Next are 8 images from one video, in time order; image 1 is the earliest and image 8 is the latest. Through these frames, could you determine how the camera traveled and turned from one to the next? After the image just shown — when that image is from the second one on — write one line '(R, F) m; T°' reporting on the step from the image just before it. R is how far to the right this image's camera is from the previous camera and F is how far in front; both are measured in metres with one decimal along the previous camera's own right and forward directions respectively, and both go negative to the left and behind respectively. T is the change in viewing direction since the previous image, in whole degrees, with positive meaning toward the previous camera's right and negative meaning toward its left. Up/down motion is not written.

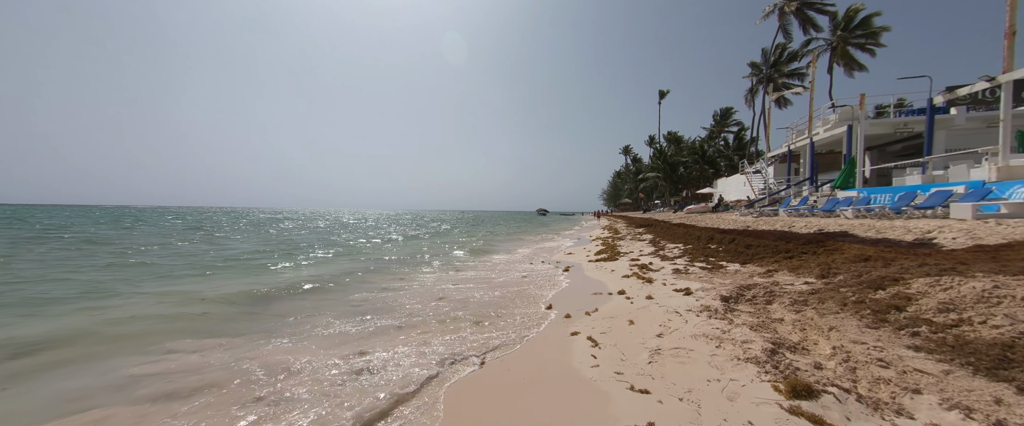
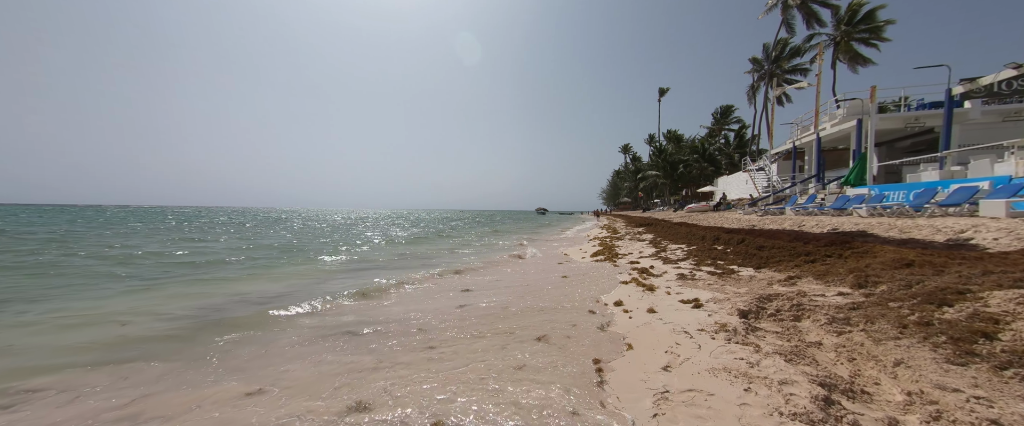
(+0.4, +0.9) m; 0°
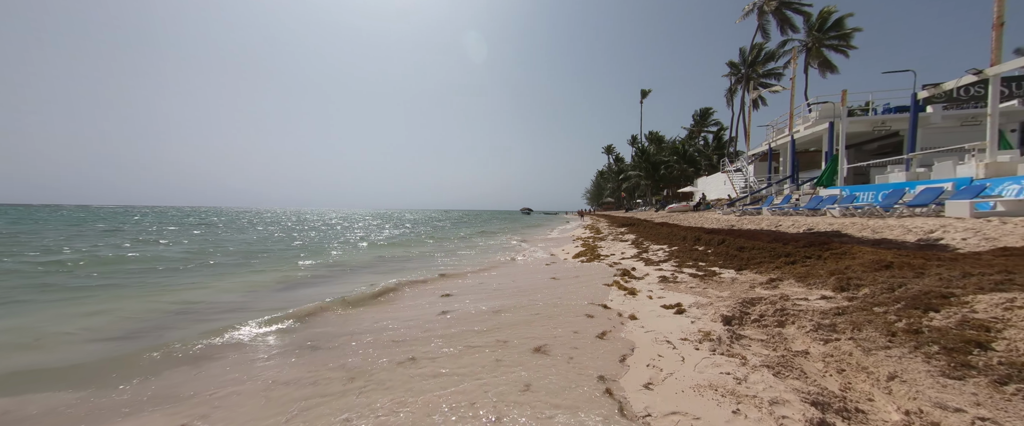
(+0.2, +0.3) m; +3°
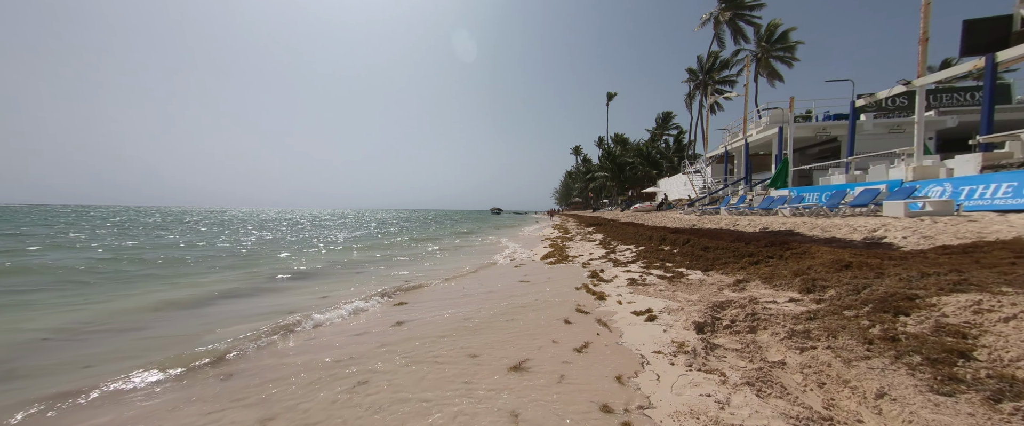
(+0.1, +0.5) m; +5°
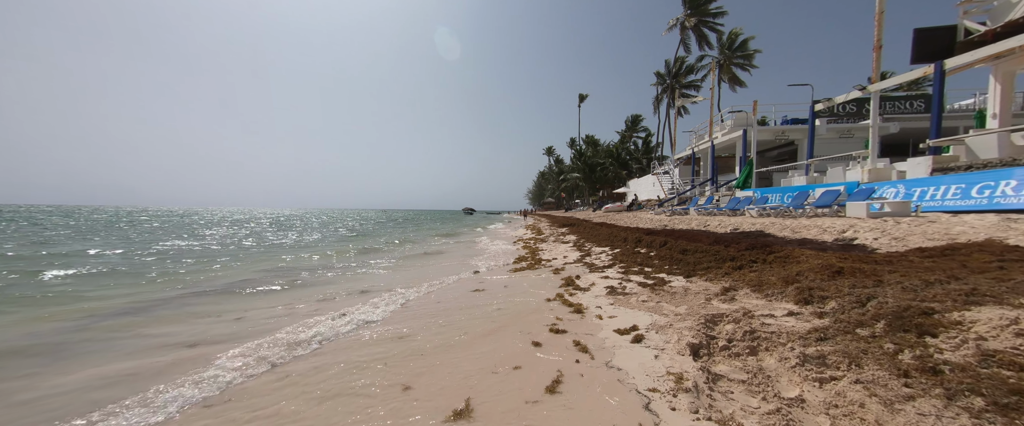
(+0.1, +0.8) m; +5°
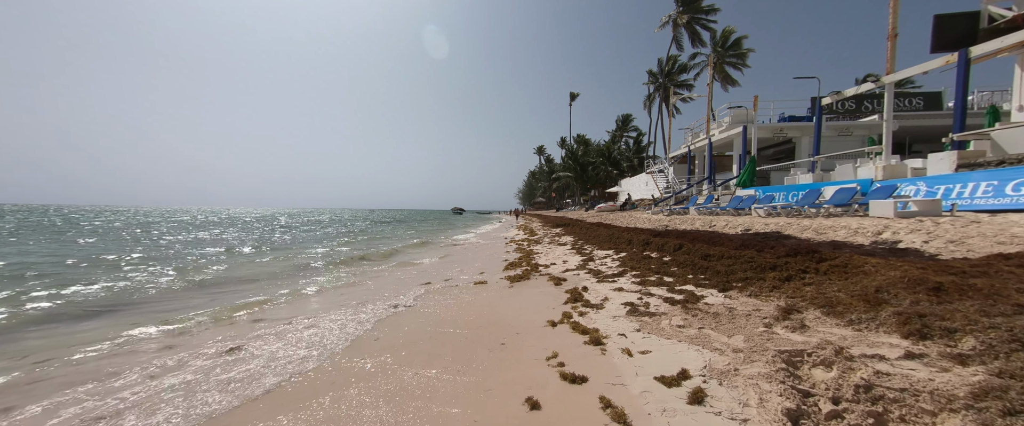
(-0.1, +1.2) m; +2°
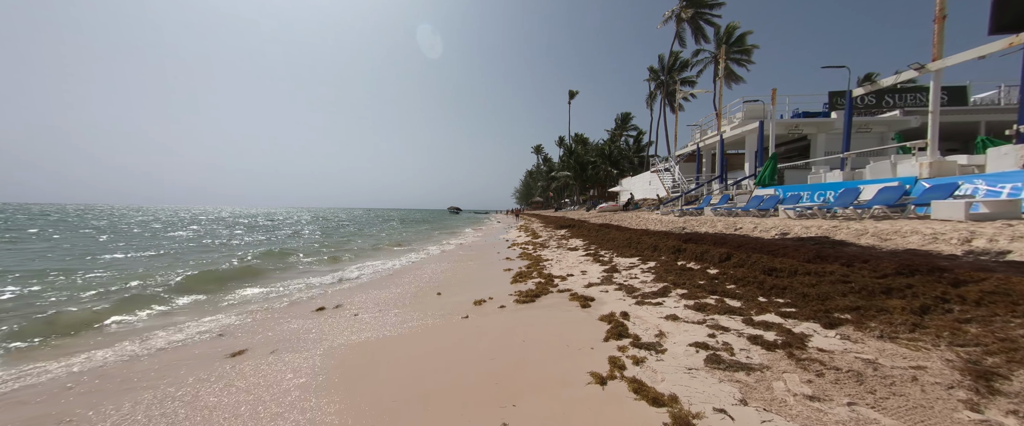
(-0.3, +1.4) m; +1°
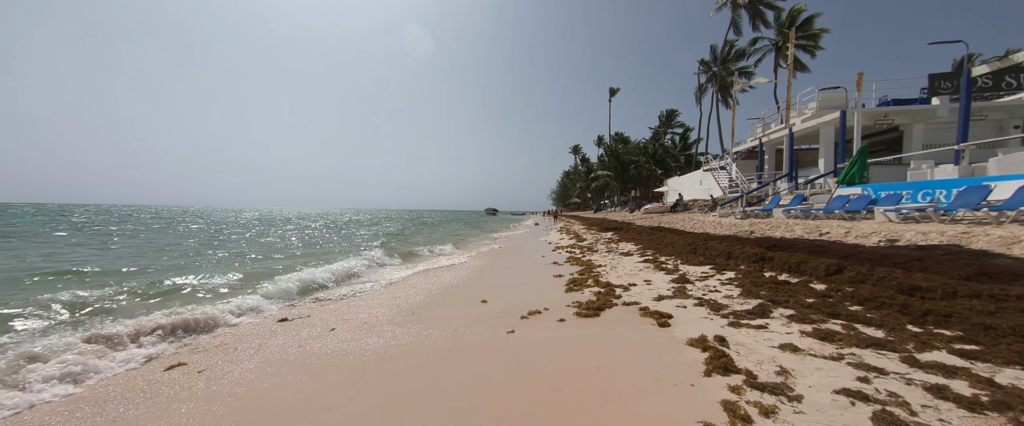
(-0.4, +0.6) m; -6°
